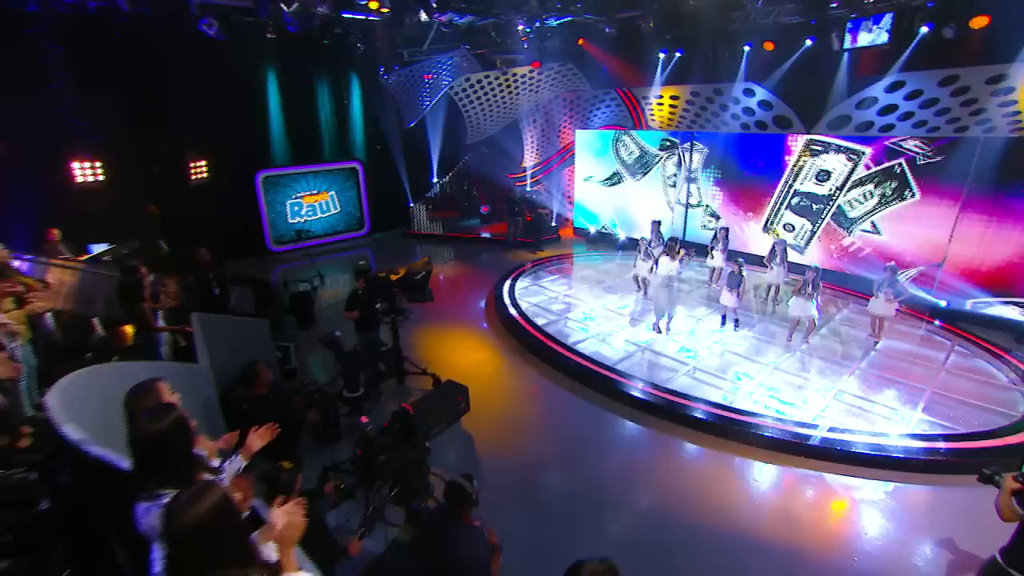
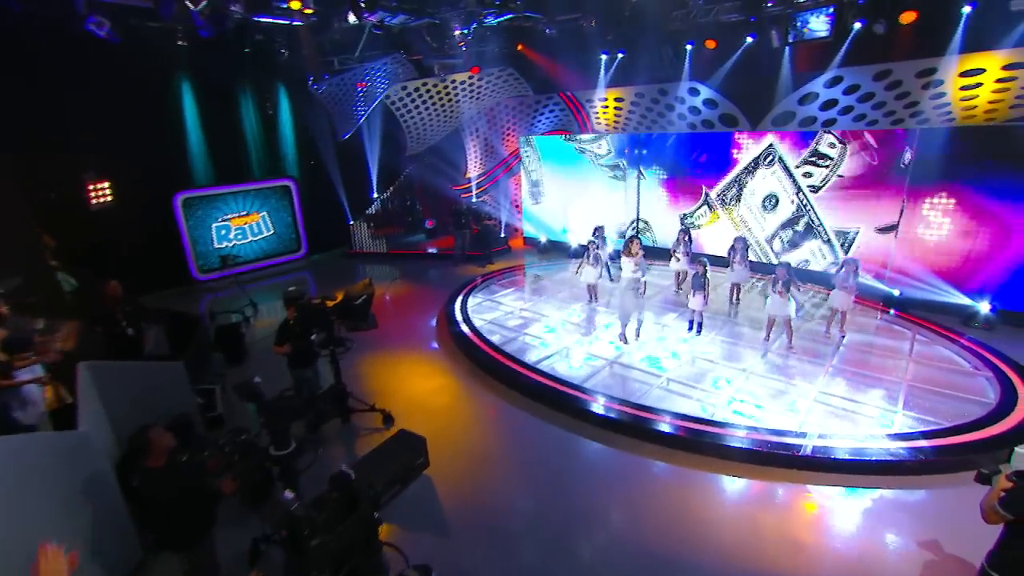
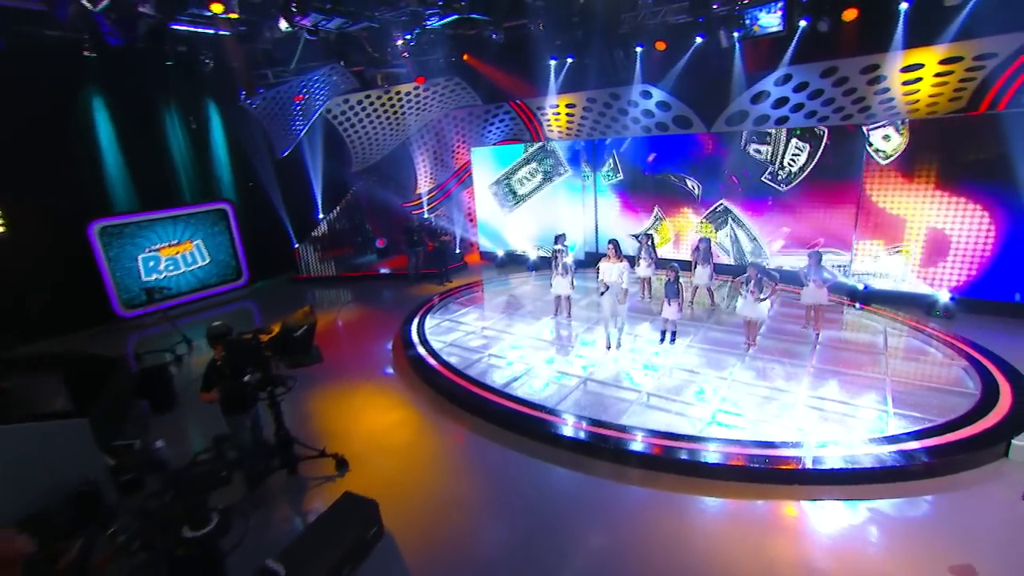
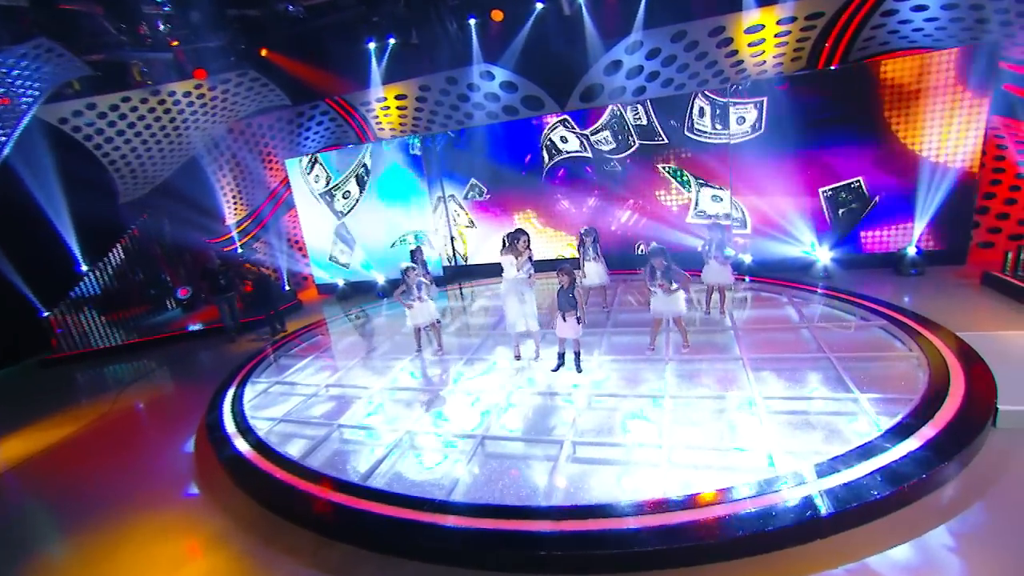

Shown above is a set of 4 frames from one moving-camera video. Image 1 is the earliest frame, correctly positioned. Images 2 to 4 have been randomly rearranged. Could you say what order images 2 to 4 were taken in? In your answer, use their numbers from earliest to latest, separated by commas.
2, 3, 4
